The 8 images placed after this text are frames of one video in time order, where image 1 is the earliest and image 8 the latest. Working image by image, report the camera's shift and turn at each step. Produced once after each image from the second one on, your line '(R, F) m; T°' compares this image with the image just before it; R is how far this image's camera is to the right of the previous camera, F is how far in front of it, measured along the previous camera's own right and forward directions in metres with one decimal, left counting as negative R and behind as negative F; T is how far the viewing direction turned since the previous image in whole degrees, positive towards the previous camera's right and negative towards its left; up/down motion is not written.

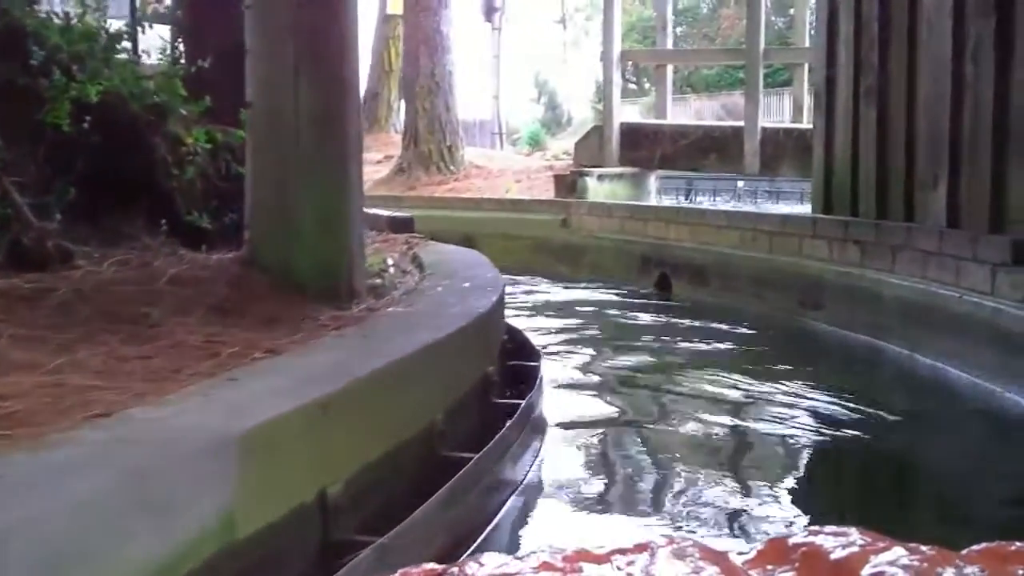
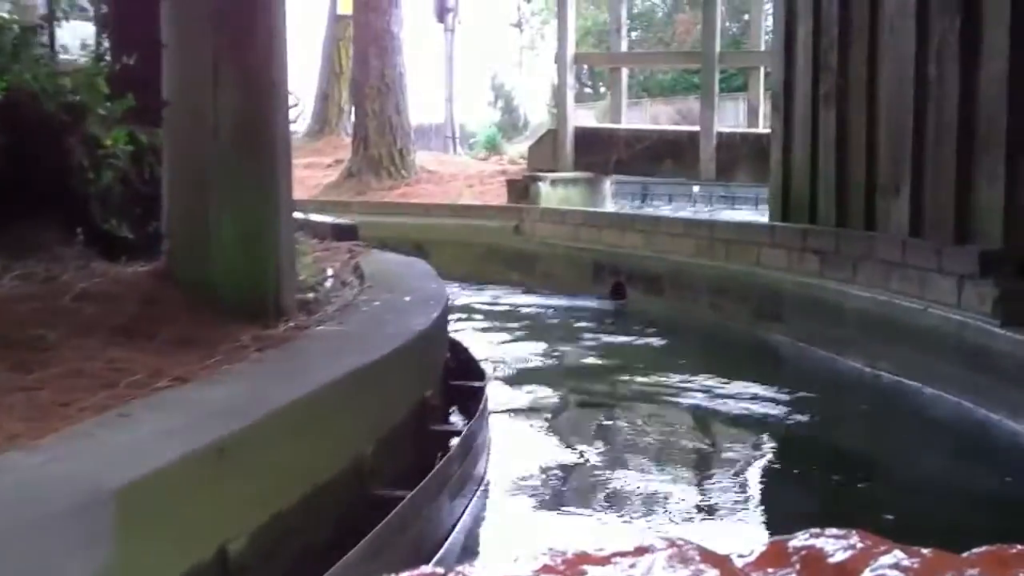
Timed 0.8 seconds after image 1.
(+0.1, +0.3) m; +2°
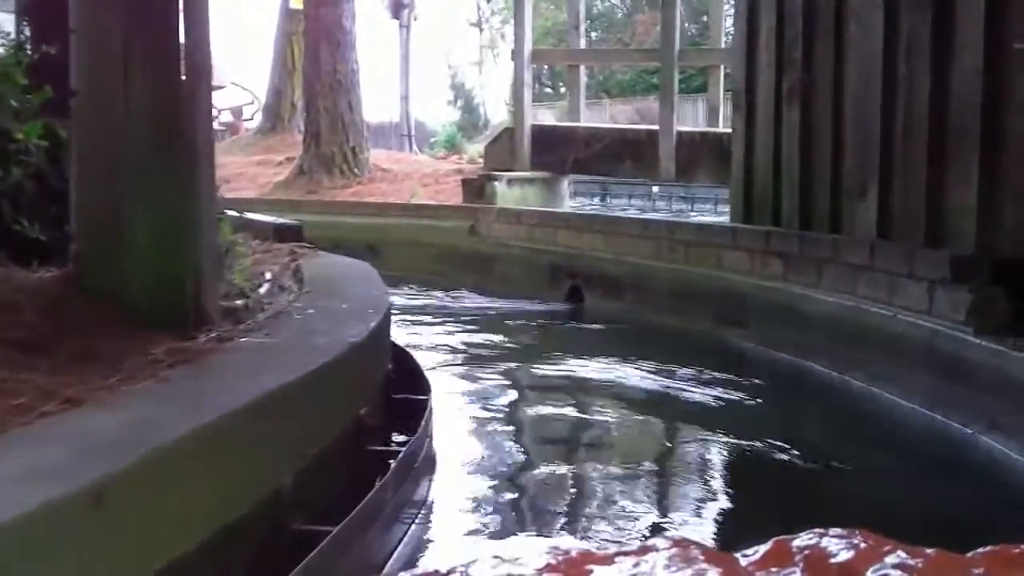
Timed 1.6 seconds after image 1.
(+0.1, +0.3) m; +2°
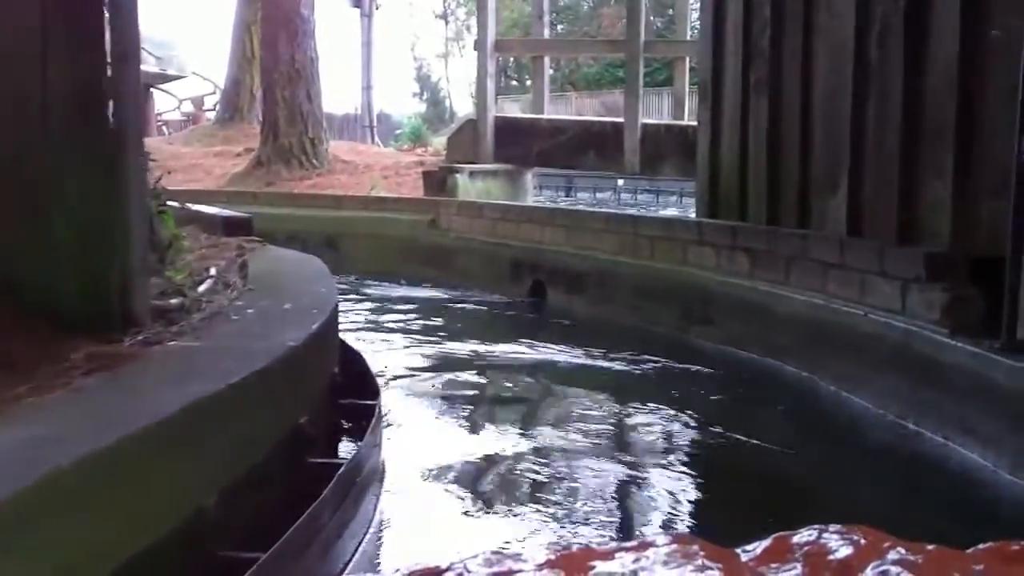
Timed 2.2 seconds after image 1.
(0.0, +0.2) m; +2°
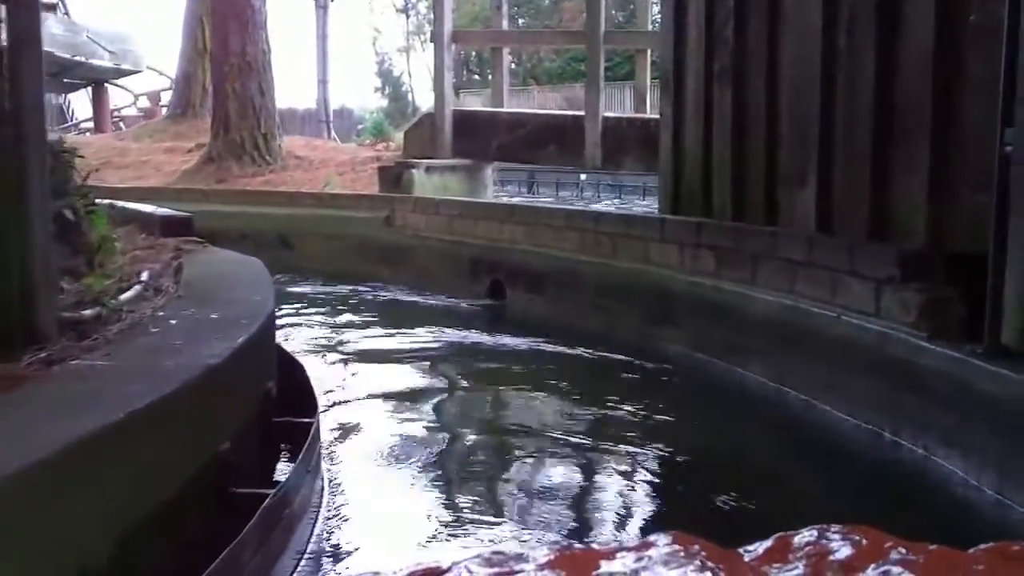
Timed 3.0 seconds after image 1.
(+0.1, +0.3) m; +2°
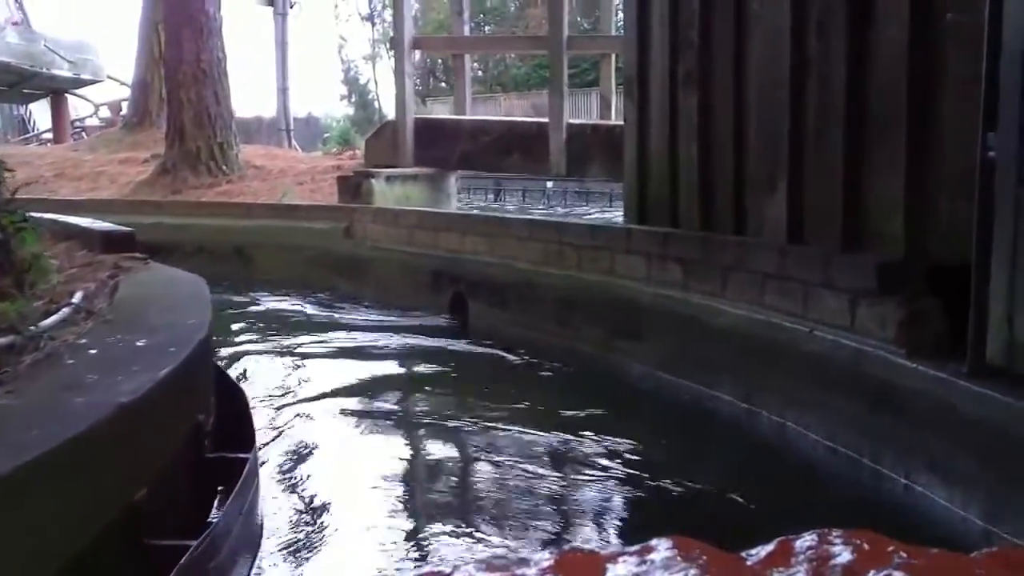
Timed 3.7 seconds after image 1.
(+0.1, +0.2) m; +2°
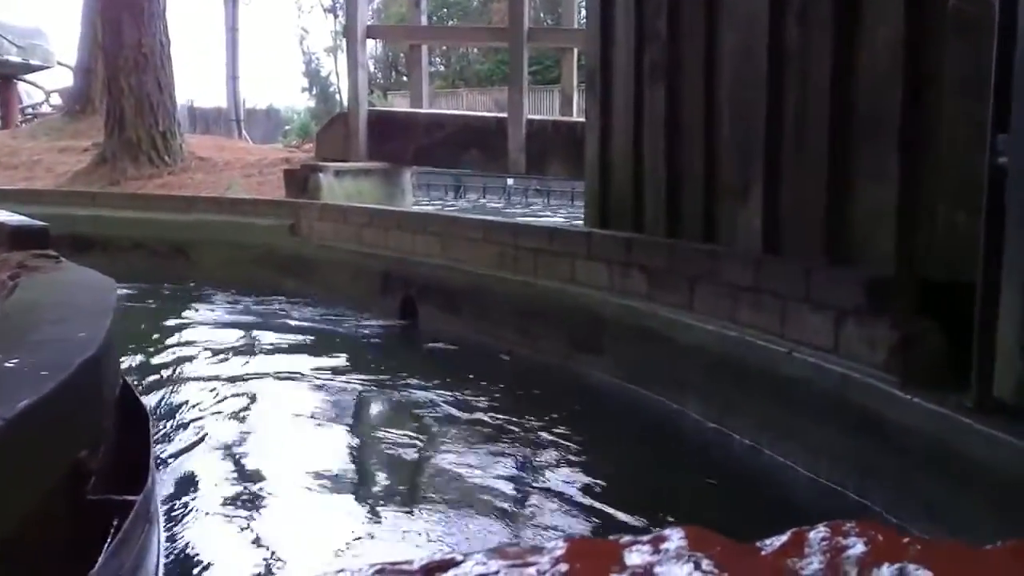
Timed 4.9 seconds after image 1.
(0.0, +0.4) m; +2°
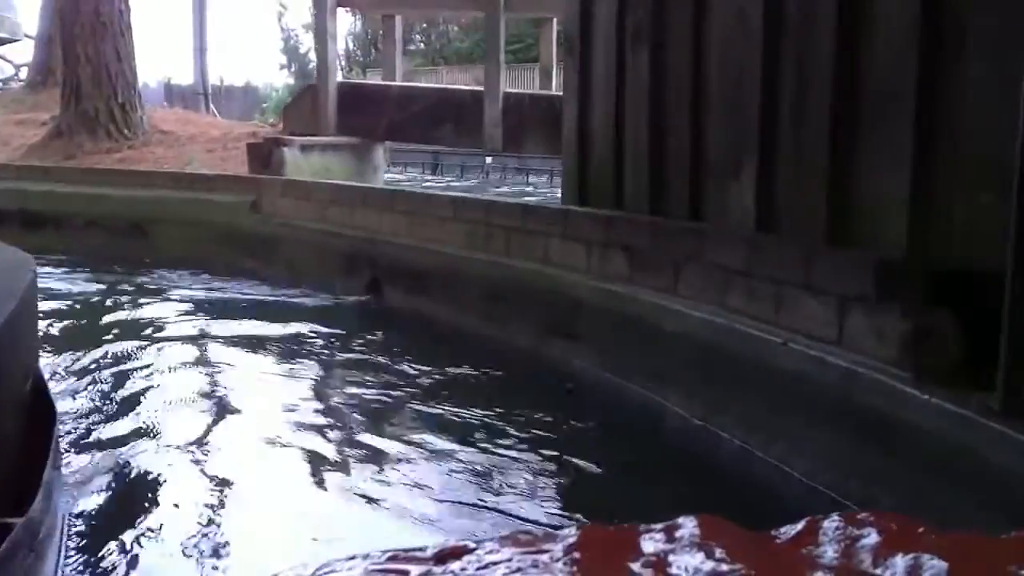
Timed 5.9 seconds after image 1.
(0.0, +0.4) m; +1°
